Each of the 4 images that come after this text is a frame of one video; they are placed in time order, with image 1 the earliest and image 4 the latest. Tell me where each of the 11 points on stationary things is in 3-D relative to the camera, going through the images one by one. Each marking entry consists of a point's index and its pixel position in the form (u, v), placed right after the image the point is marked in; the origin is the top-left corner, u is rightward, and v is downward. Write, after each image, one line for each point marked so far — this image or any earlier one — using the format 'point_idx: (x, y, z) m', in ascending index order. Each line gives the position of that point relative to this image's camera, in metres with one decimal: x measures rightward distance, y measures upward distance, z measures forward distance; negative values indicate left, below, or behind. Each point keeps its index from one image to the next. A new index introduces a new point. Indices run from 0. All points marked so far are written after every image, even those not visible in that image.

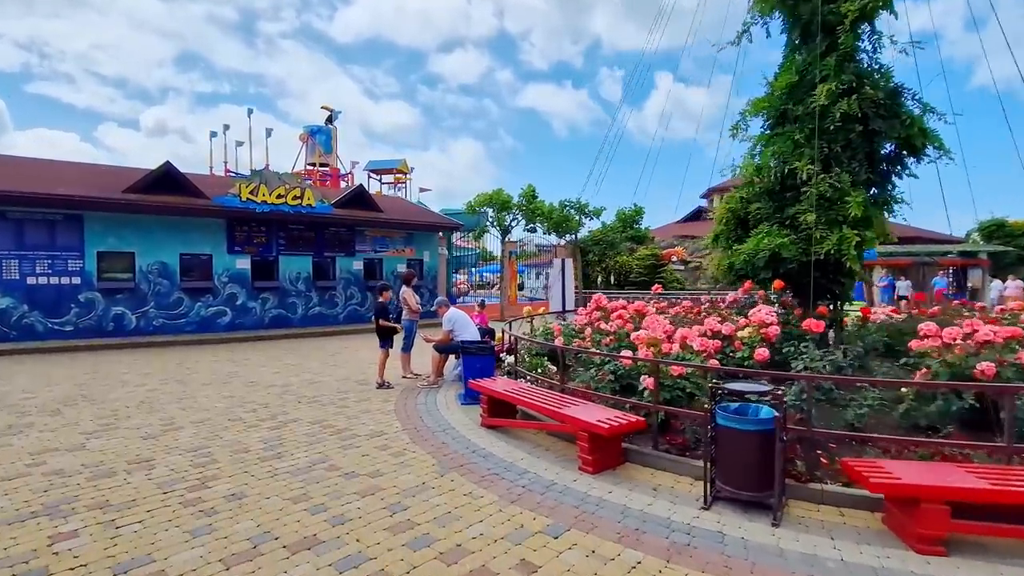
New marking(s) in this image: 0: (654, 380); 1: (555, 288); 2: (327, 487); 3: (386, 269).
0: (+1.3, -0.8, +4.8) m
1: (+0.9, 0.0, +10.9) m
2: (-1.5, -1.6, +4.2) m
3: (-4.2, +0.6, +17.6) m
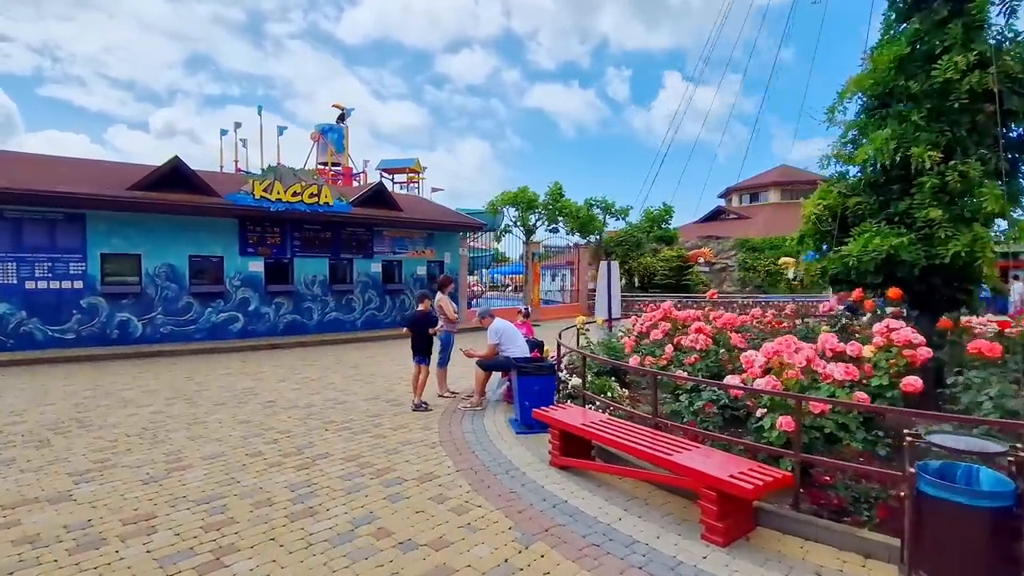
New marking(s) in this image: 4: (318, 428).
0: (+2.0, -0.9, +3.8) m
1: (+1.7, -0.1, +9.9) m
2: (-0.8, -1.7, +3.2) m
3: (-3.3, +0.5, +16.6) m
4: (-2.2, -1.6, +6.0) m
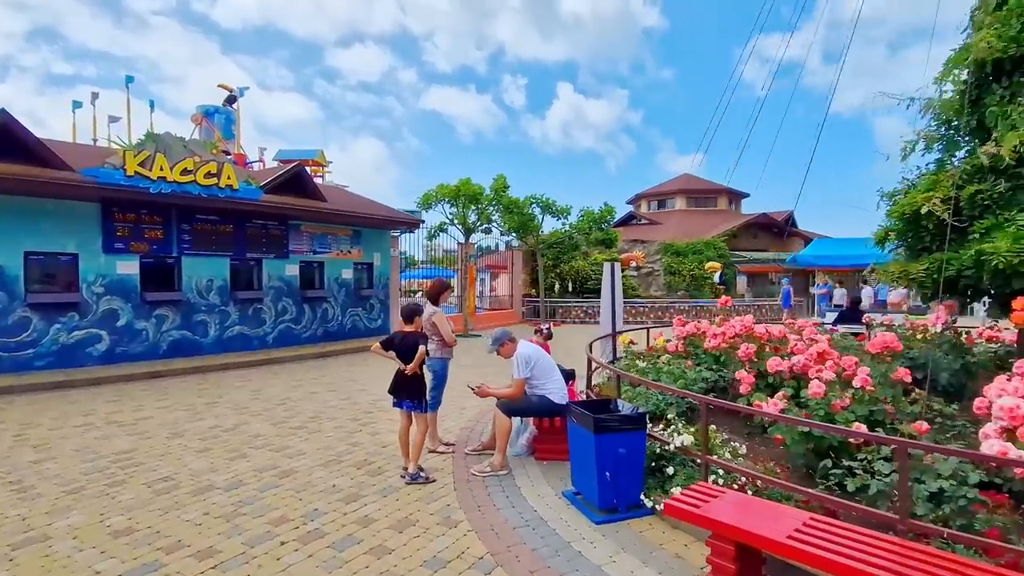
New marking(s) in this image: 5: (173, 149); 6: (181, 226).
0: (+2.9, -1.0, +2.1) m
1: (+1.4, -0.2, +8.1) m
2: (+0.3, -1.7, +1.0) m
3: (-4.8, +0.3, +13.7) m
4: (-1.6, -1.7, +3.5) m
5: (-6.8, +2.8, +10.6) m
6: (-6.9, +1.3, +11.1) m
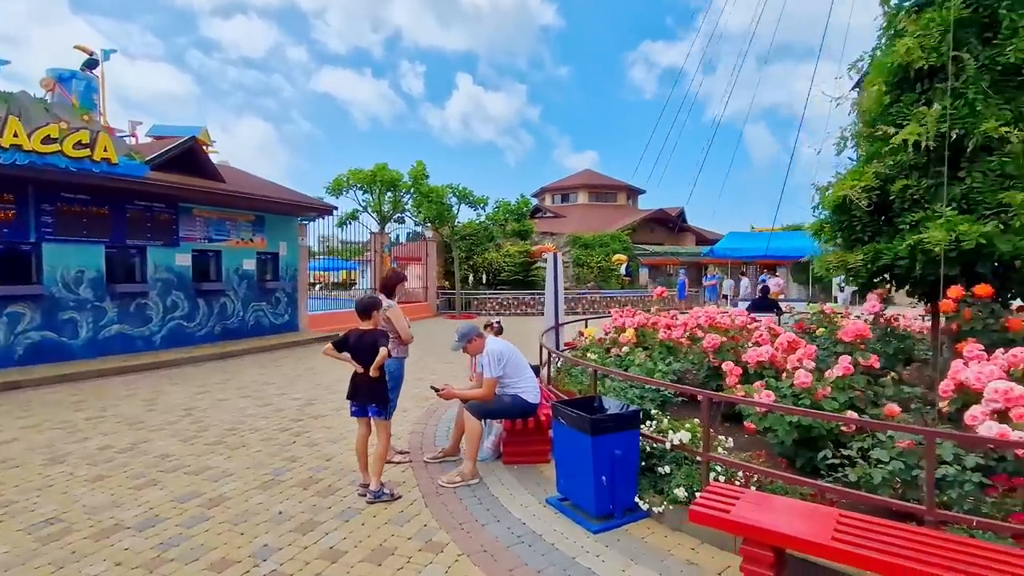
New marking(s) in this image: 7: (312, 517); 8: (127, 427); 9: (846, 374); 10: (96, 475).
0: (+3.1, -0.9, +2.3) m
1: (+0.5, -0.1, +7.8) m
2: (+0.8, -1.7, +0.7) m
3: (-6.6, +0.5, +12.2) m
4: (-1.6, -1.6, +2.8) m
5: (-8.0, +2.9, +8.8) m
6: (-8.2, +1.4, +9.2) m
7: (-1.4, -1.6, +3.8) m
8: (-4.3, -1.6, +6.0) m
9: (+2.5, -0.6, +3.9) m
10: (-3.6, -1.6, +4.5) m
